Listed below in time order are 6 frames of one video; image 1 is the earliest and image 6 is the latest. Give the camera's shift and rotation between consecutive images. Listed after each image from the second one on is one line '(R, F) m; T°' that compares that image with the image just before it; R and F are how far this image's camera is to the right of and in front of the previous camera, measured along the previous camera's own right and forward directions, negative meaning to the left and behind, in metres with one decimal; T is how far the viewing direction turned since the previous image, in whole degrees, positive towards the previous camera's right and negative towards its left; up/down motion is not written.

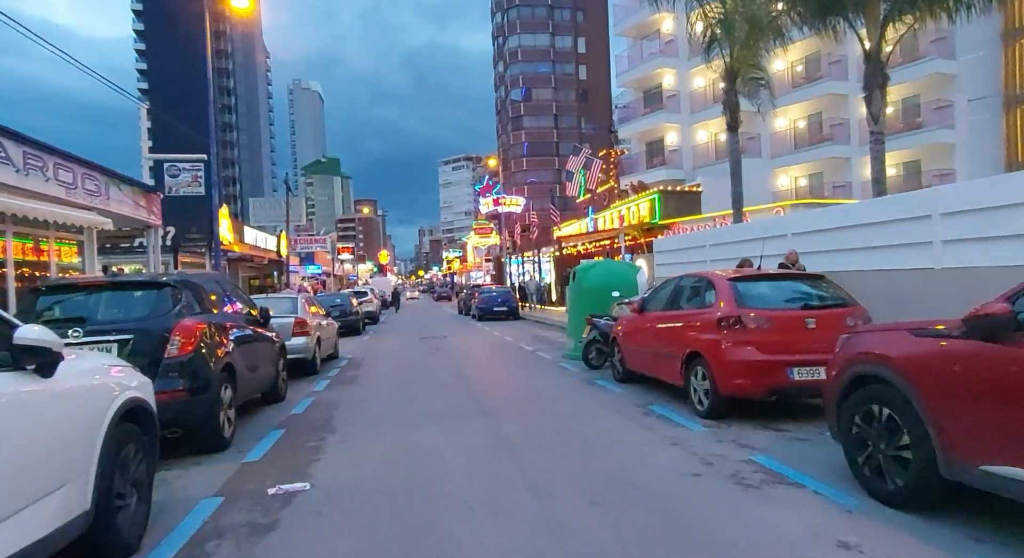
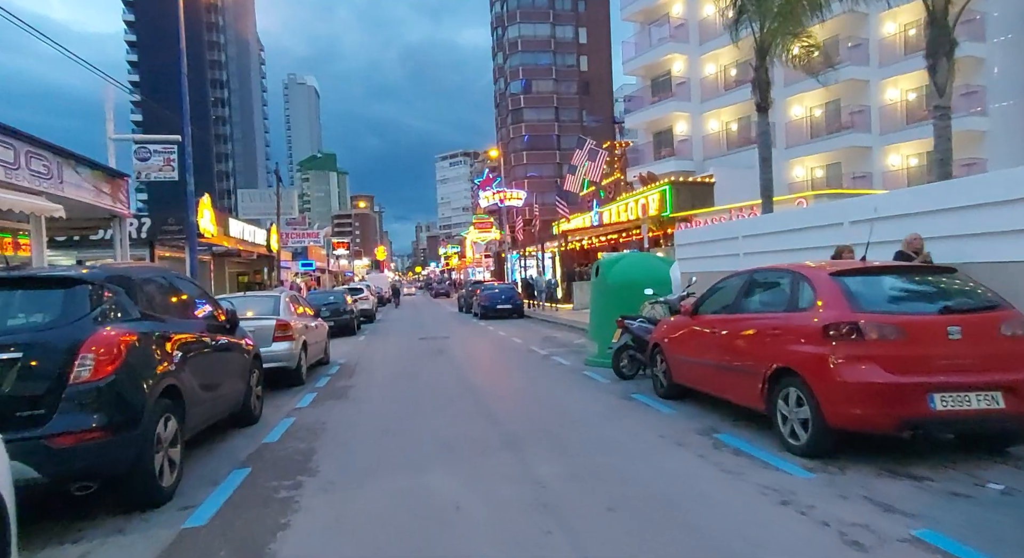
(-0.3, +1.8) m; 0°
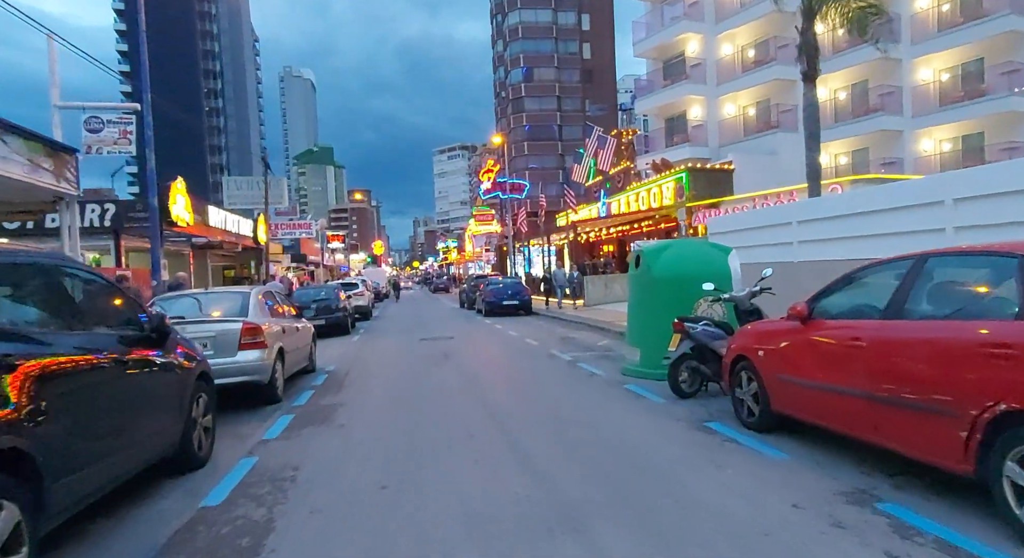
(-0.4, +2.2) m; 0°
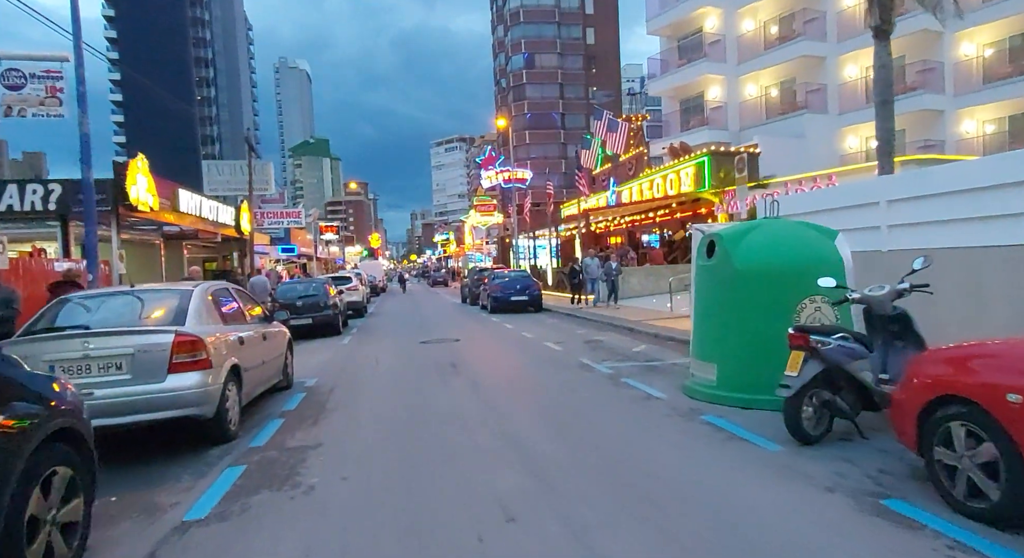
(-0.4, +2.6) m; 0°
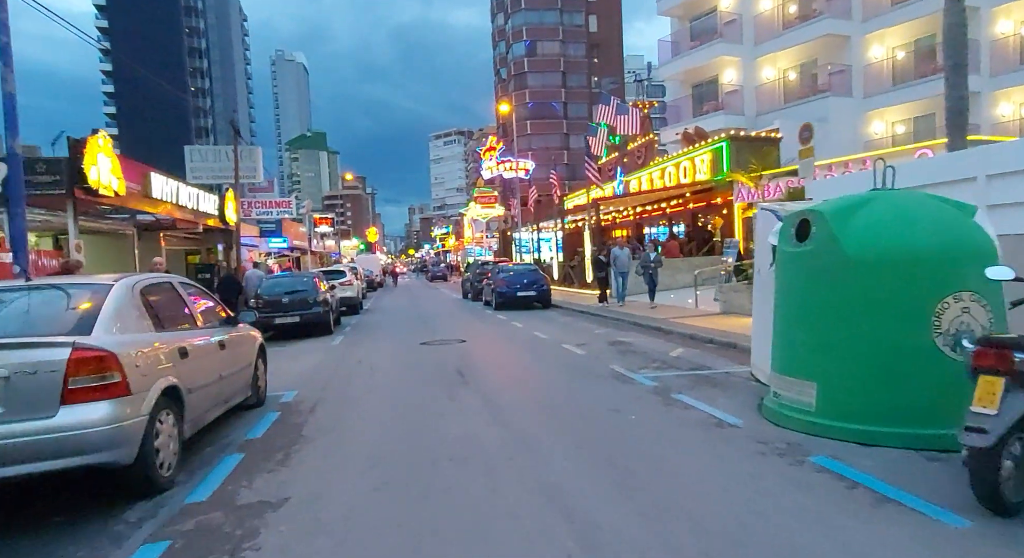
(-0.3, +1.9) m; 0°
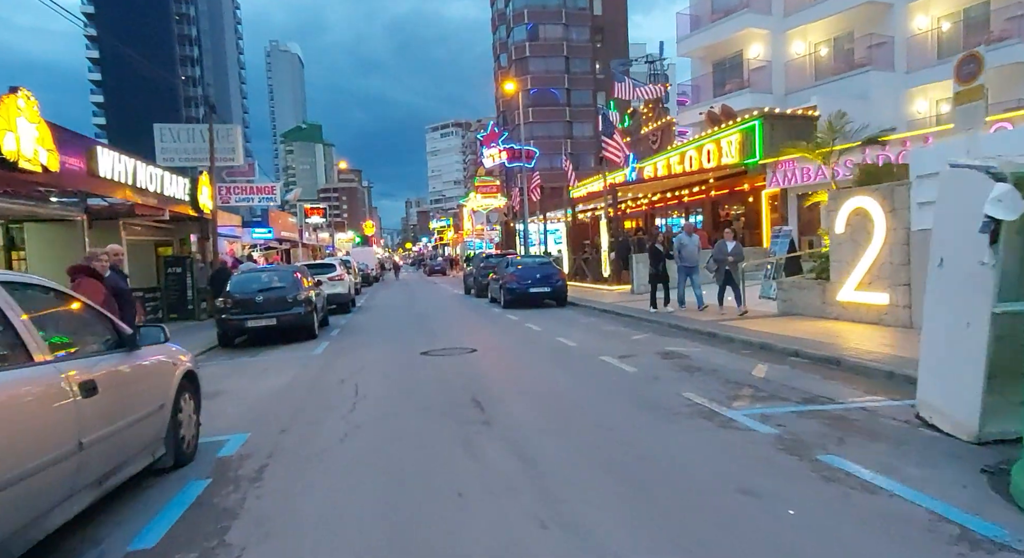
(-0.4, +2.8) m; 0°
